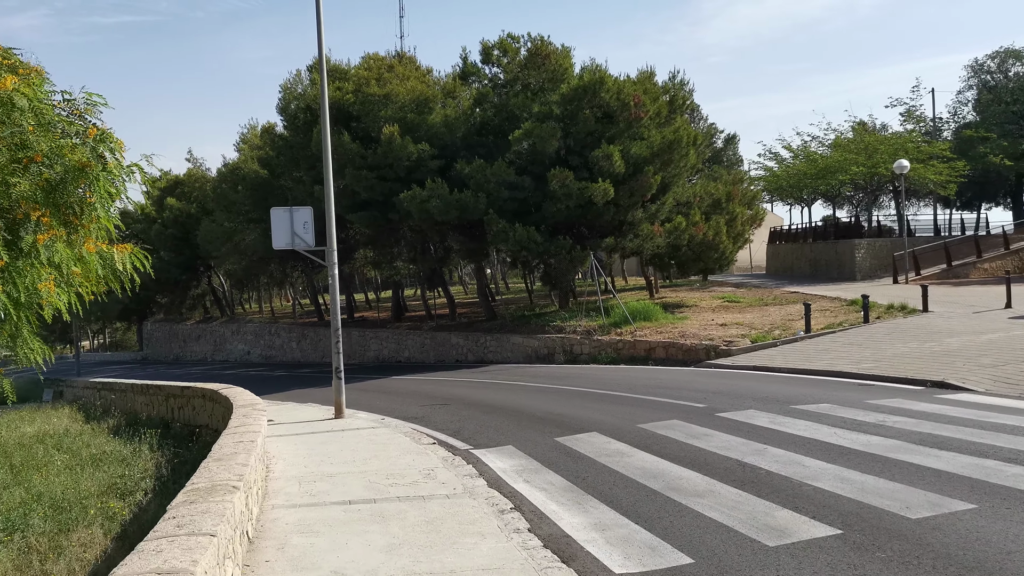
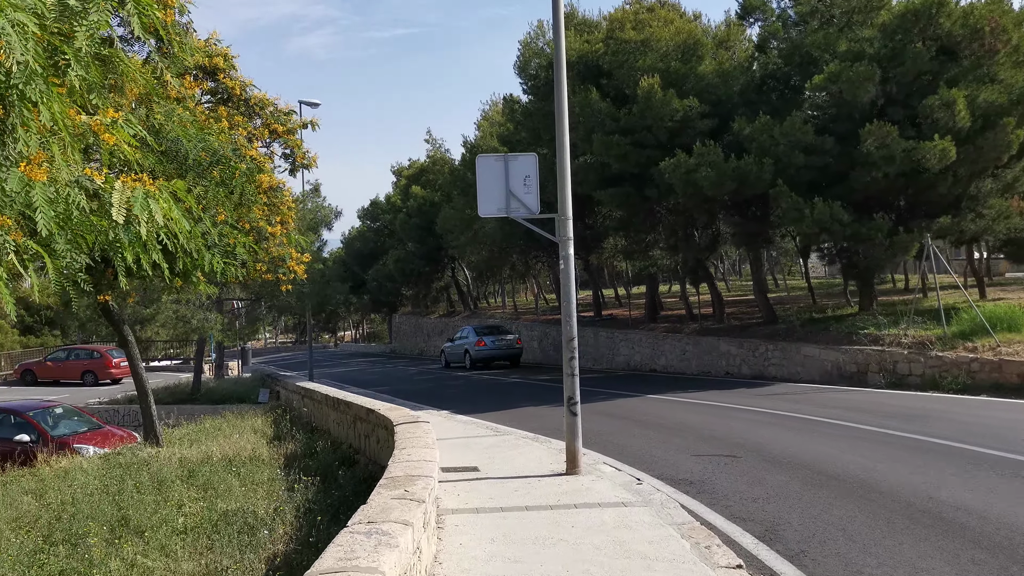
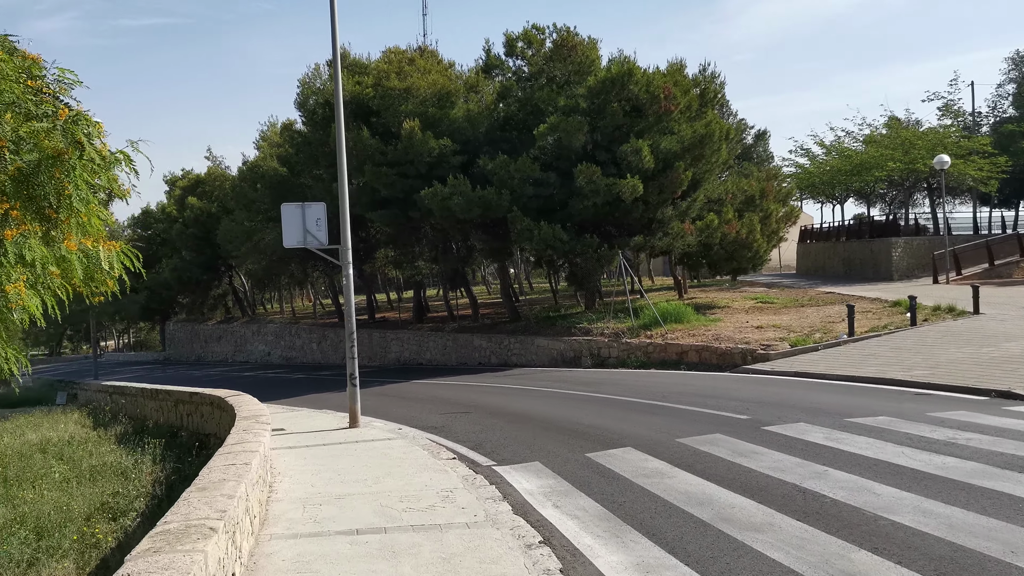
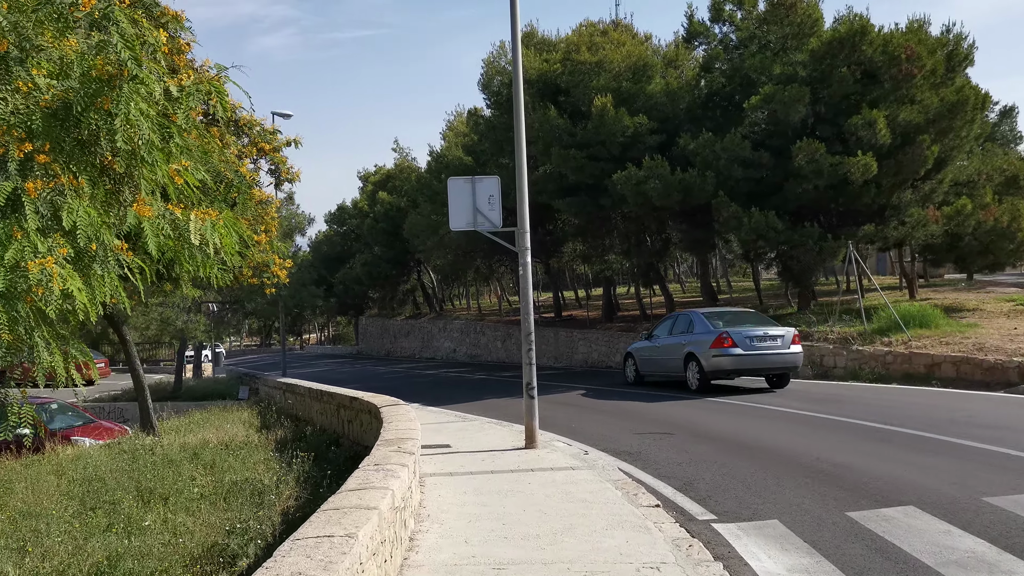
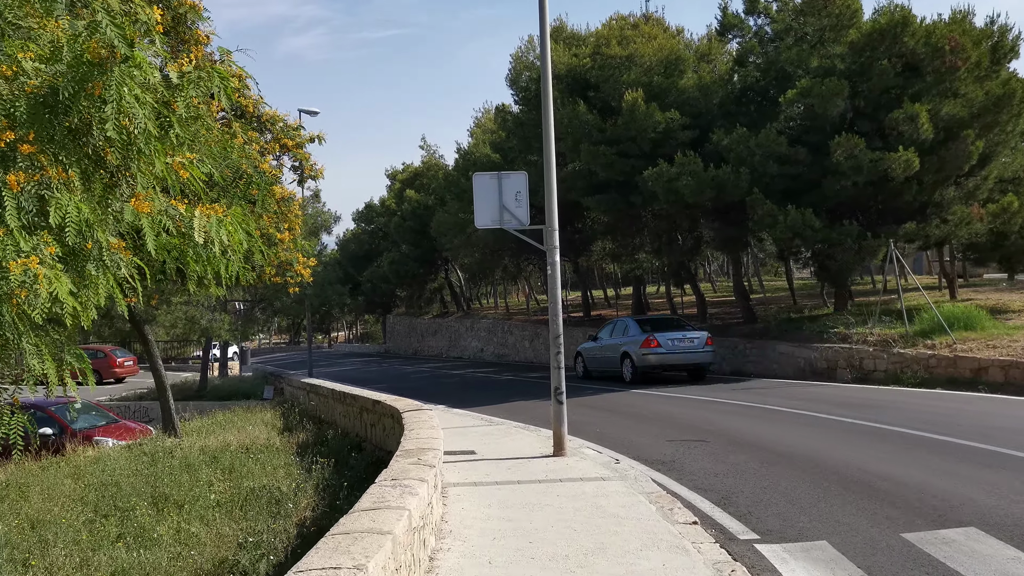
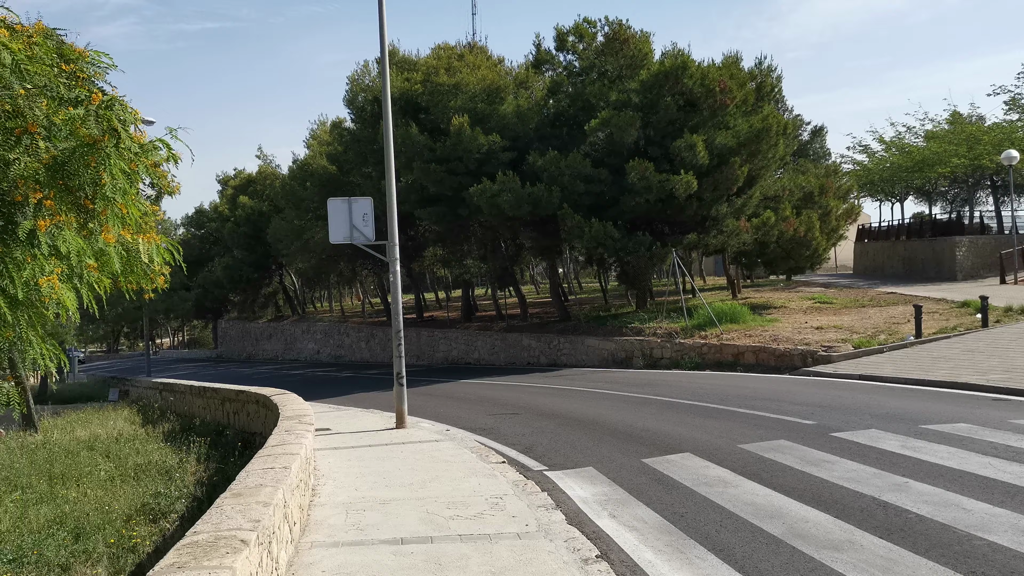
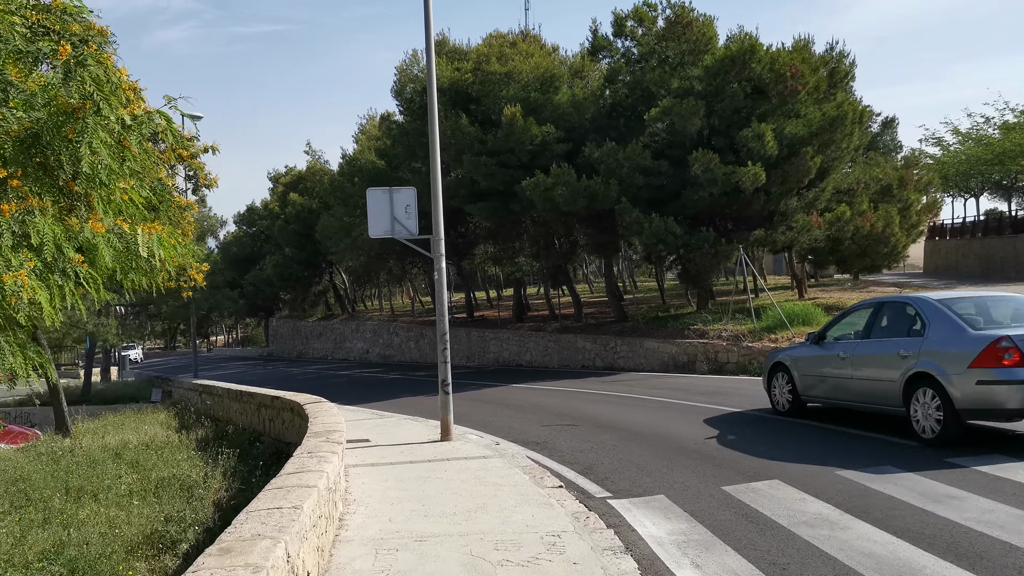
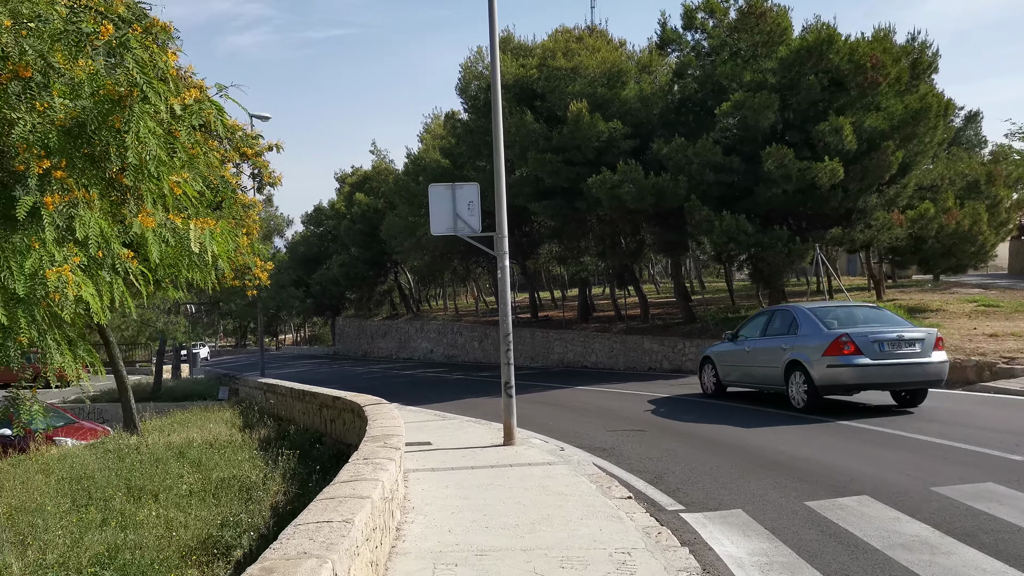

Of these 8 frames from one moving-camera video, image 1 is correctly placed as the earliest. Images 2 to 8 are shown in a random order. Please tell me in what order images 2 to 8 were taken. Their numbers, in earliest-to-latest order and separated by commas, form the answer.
3, 6, 7, 8, 4, 5, 2
